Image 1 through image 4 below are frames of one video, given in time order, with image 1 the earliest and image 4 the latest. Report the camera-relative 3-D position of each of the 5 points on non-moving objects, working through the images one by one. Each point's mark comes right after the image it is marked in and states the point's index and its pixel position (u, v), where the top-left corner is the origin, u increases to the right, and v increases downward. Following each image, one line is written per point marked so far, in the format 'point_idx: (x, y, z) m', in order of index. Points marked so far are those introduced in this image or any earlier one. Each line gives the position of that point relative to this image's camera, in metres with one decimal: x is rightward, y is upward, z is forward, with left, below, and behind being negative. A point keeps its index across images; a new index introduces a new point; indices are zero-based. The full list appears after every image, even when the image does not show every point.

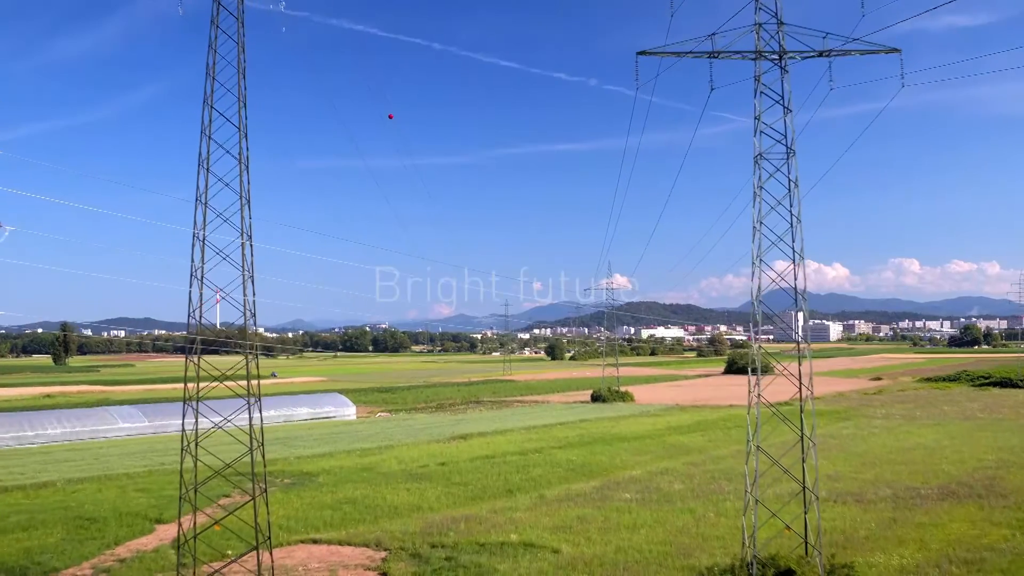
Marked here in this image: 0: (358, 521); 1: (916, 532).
0: (-3.8, -5.8, +17.7) m
1: (+9.2, -5.6, +16.3) m
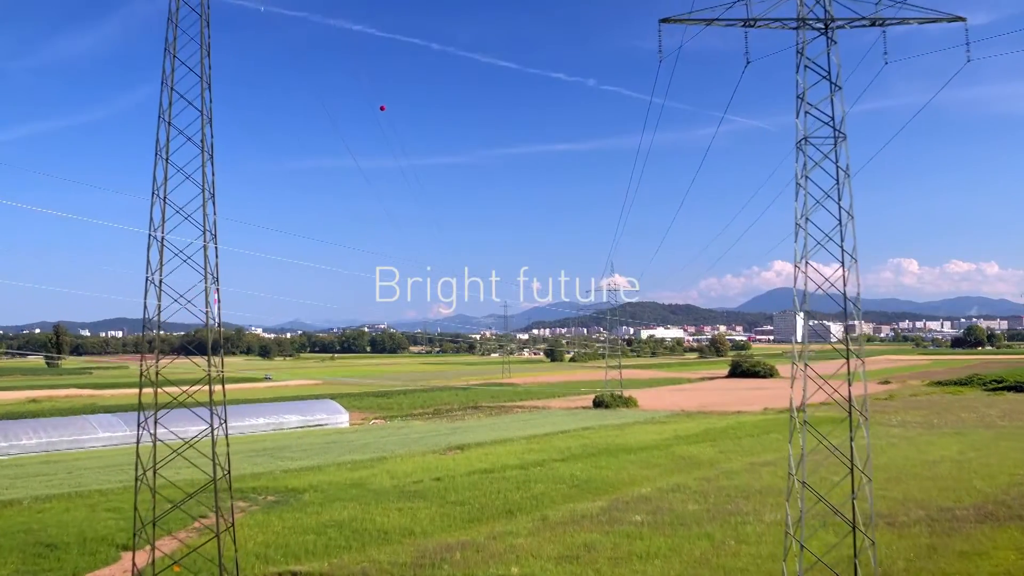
0: (-3.8, -5.9, +16.2) m
1: (+9.2, -5.7, +14.8) m
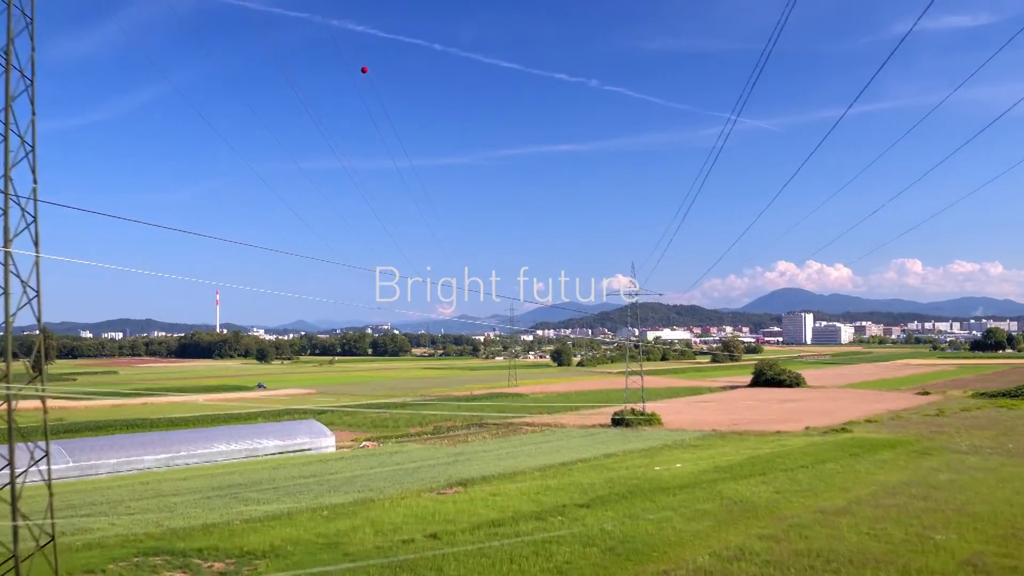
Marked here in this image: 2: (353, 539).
0: (-3.4, -6.1, +11.3) m
1: (+9.6, -5.9, +9.9) m
2: (-4.1, -6.5, +18.6) m
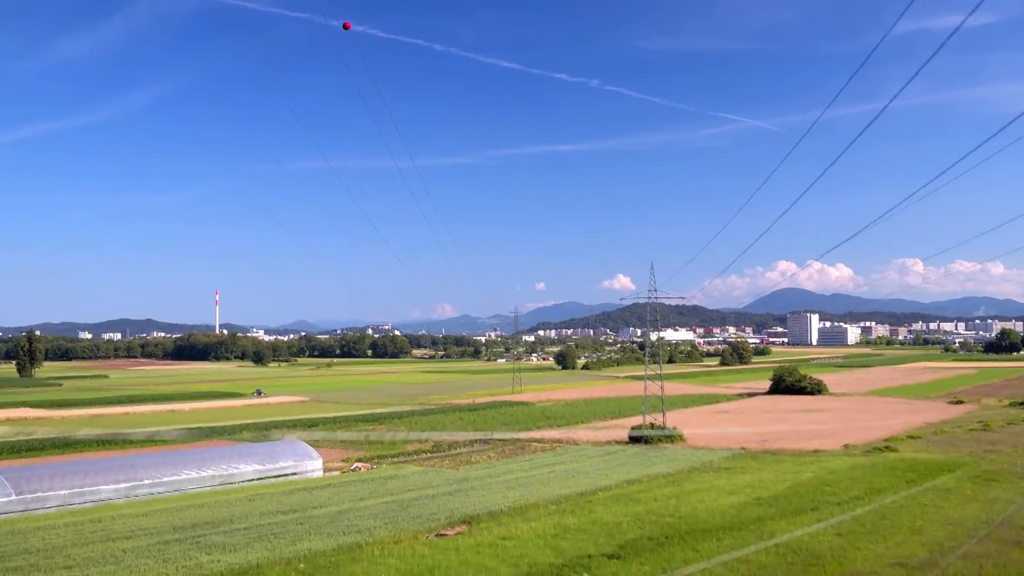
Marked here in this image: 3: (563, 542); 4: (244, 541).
0: (-3.1, -6.2, +7.7) m
1: (+10.0, -6.0, +6.2) m
2: (-3.7, -6.7, +14.9) m
3: (+1.4, -6.8, +19.1) m
4: (-7.4, -7.0, +19.9) m
